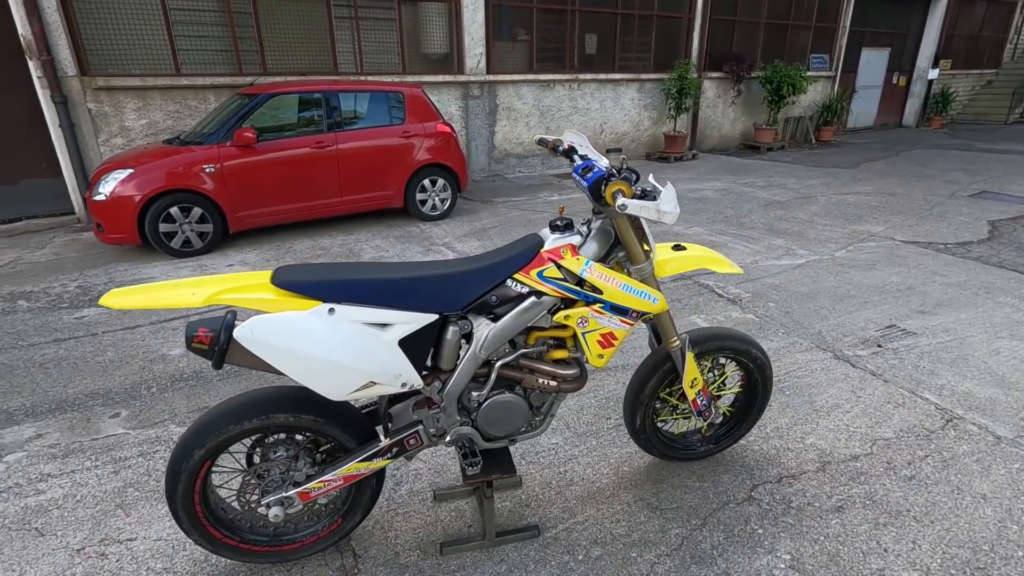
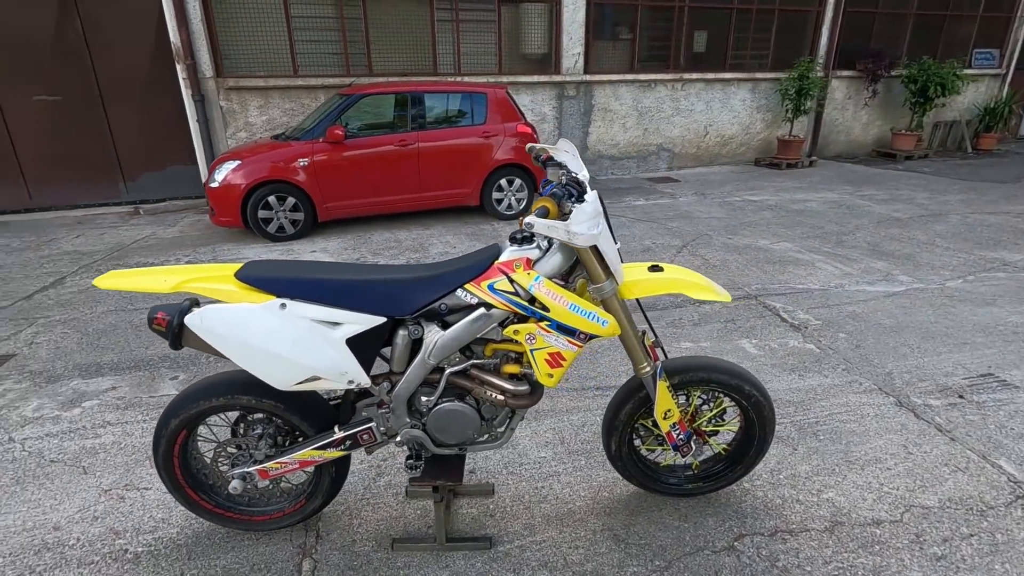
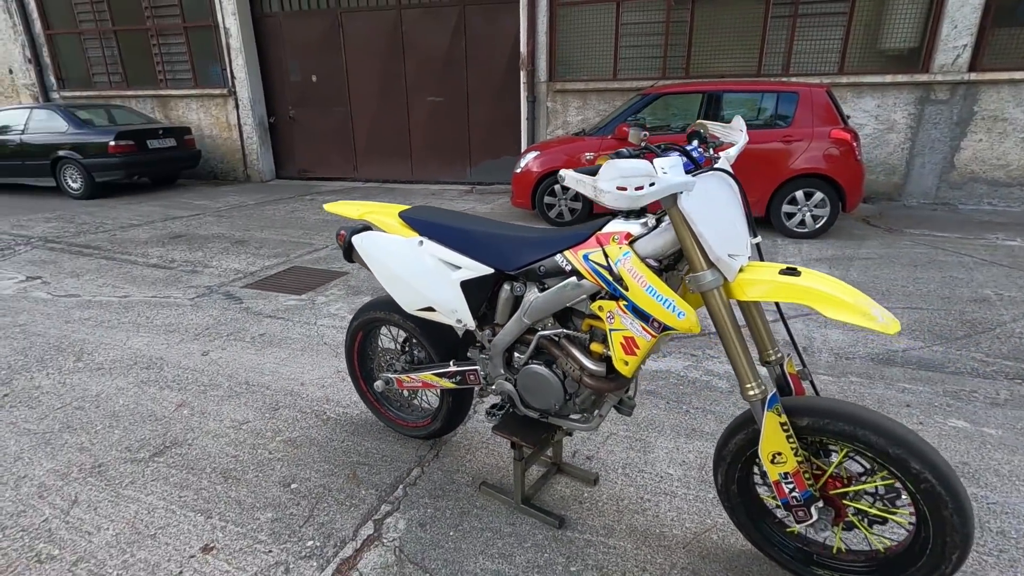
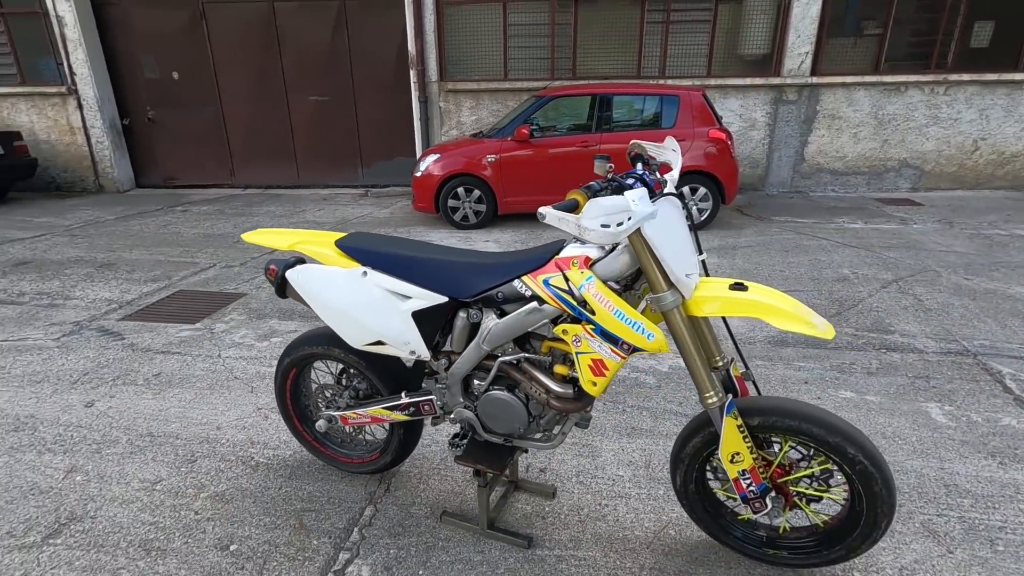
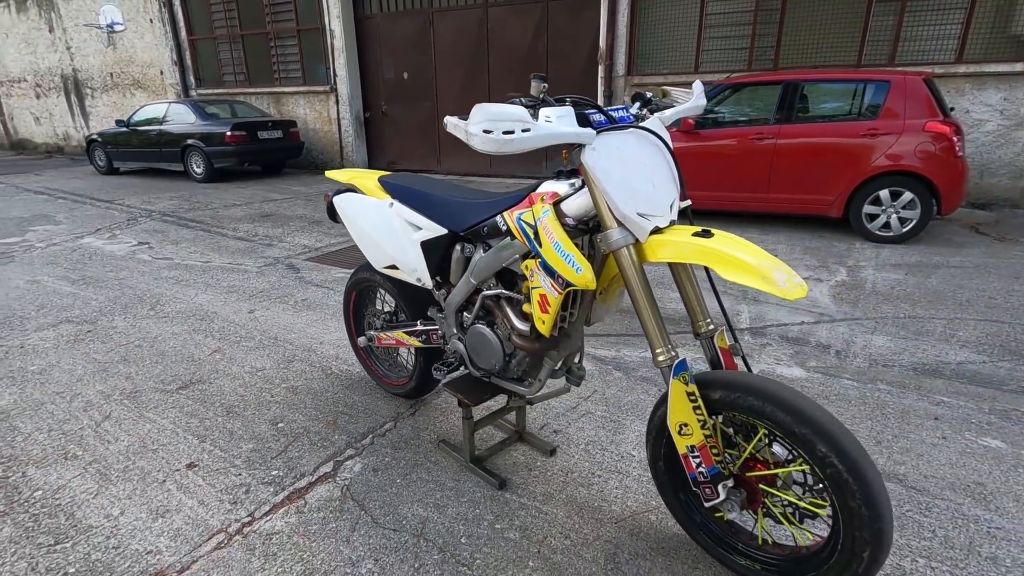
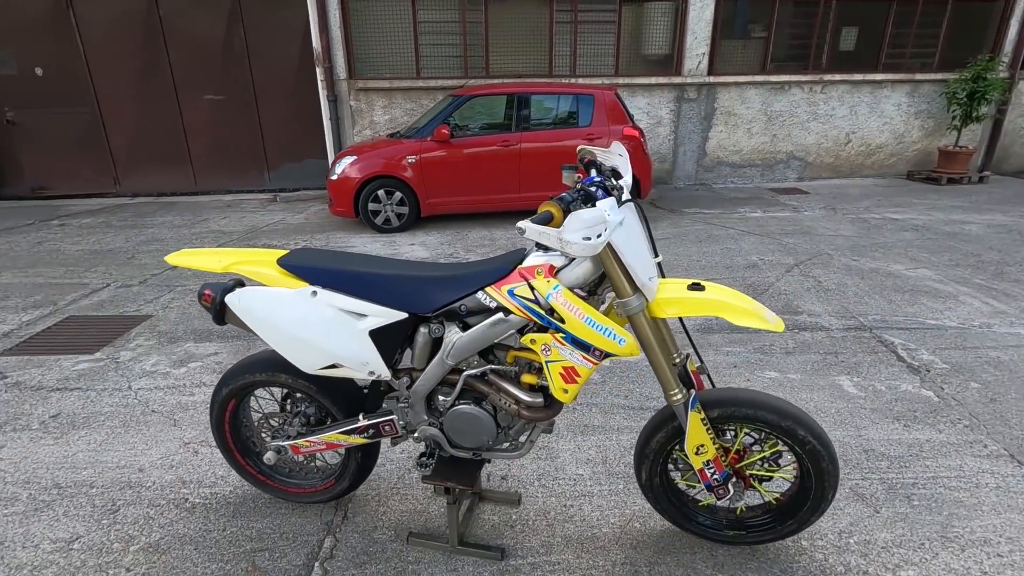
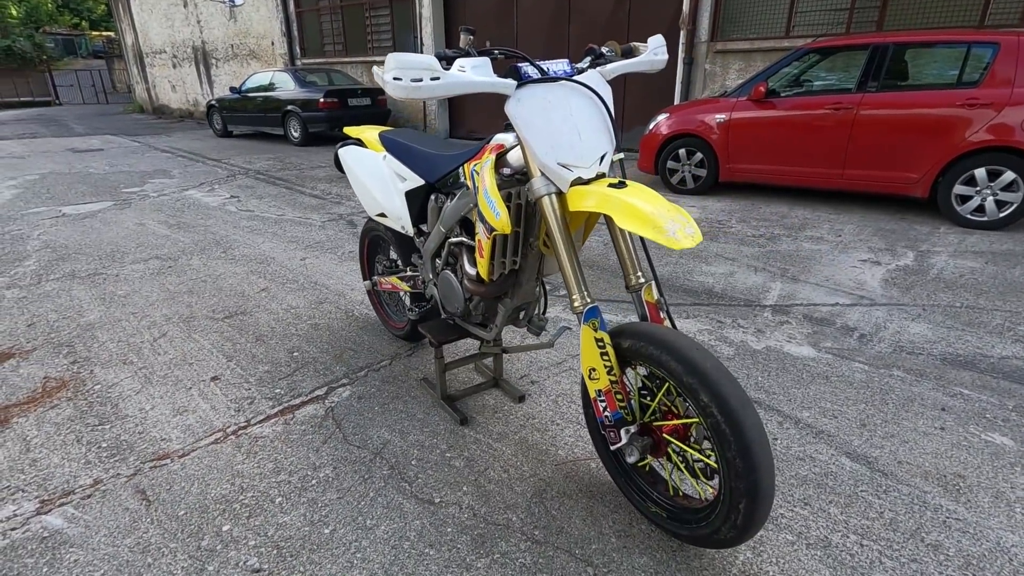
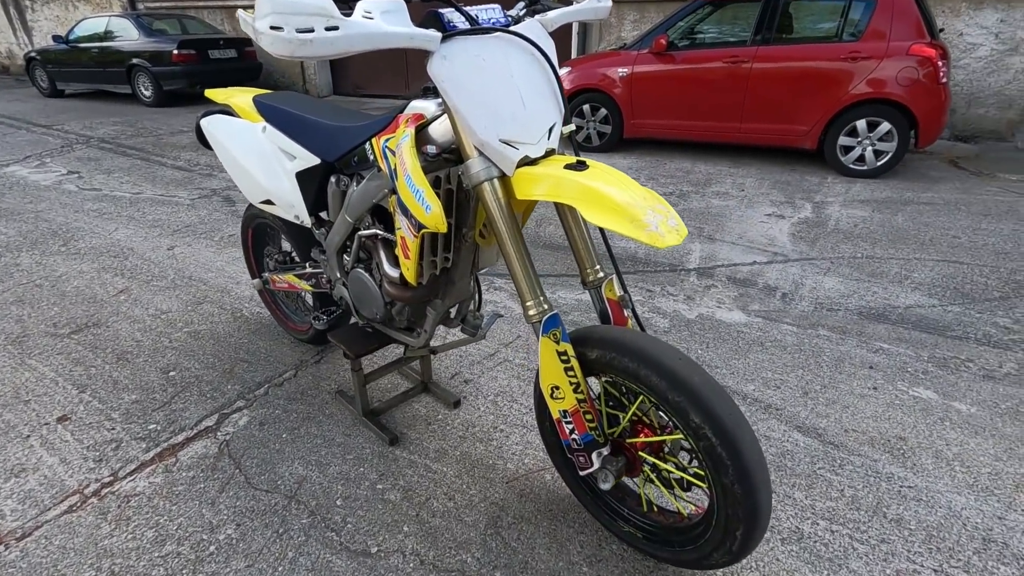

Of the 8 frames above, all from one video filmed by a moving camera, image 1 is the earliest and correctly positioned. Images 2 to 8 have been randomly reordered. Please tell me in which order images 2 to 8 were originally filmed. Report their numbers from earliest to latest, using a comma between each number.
2, 6, 4, 3, 5, 7, 8
